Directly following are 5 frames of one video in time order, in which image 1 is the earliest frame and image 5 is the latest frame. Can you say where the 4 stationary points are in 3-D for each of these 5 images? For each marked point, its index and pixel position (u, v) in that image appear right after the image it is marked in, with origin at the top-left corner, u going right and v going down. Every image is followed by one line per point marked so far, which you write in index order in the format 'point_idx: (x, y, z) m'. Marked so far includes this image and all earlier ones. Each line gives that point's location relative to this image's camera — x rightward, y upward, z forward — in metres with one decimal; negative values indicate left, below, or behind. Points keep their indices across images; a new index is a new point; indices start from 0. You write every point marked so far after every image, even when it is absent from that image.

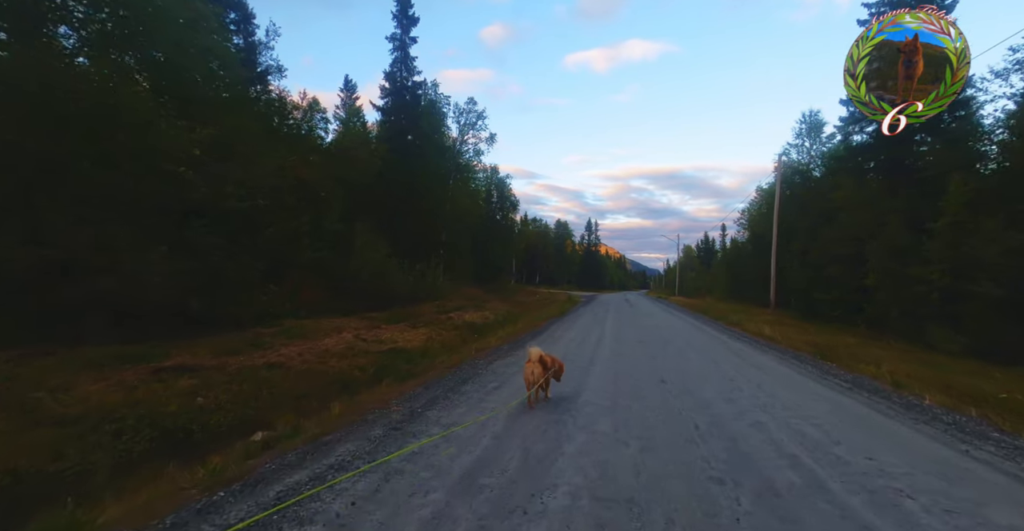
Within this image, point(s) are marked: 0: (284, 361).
0: (-6.0, -2.5, +11.7) m
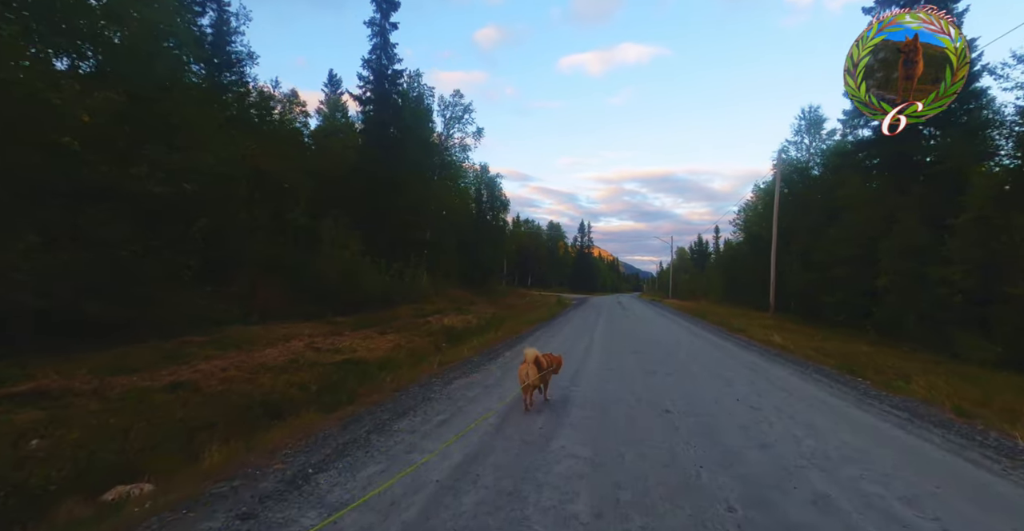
0: (-6.7, -2.4, +9.5) m
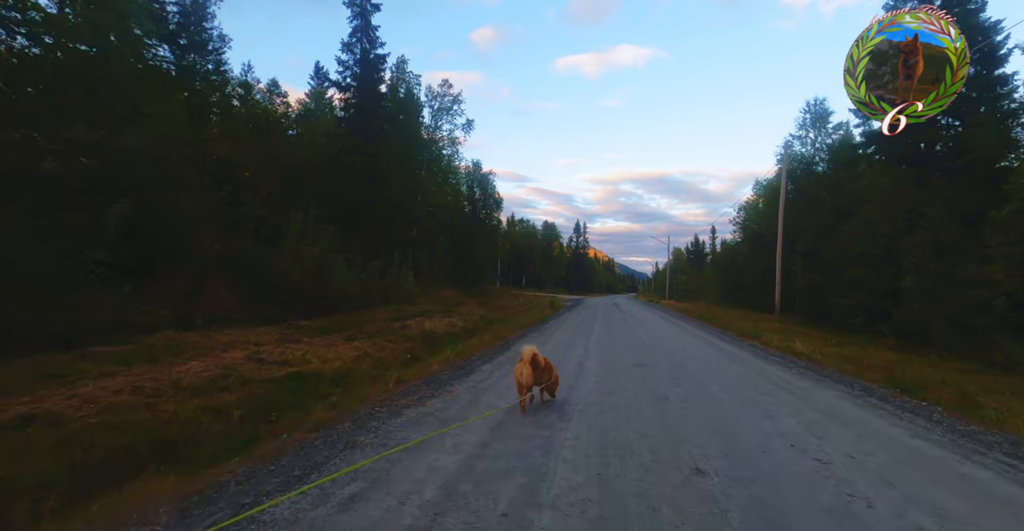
0: (-7.2, -2.3, +7.2) m
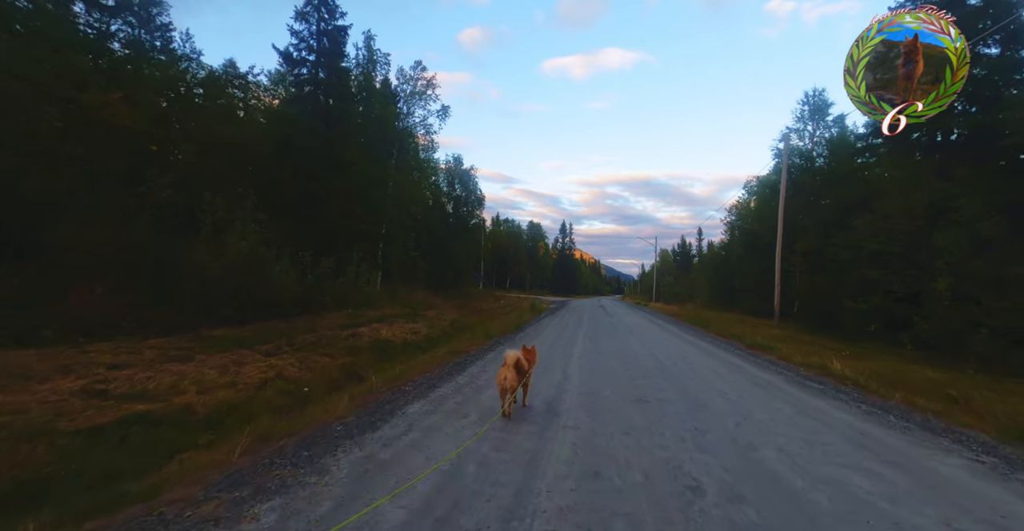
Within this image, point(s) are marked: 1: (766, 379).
0: (-8.0, -2.1, +3.6) m
1: (+5.9, -2.6, +10.2) m
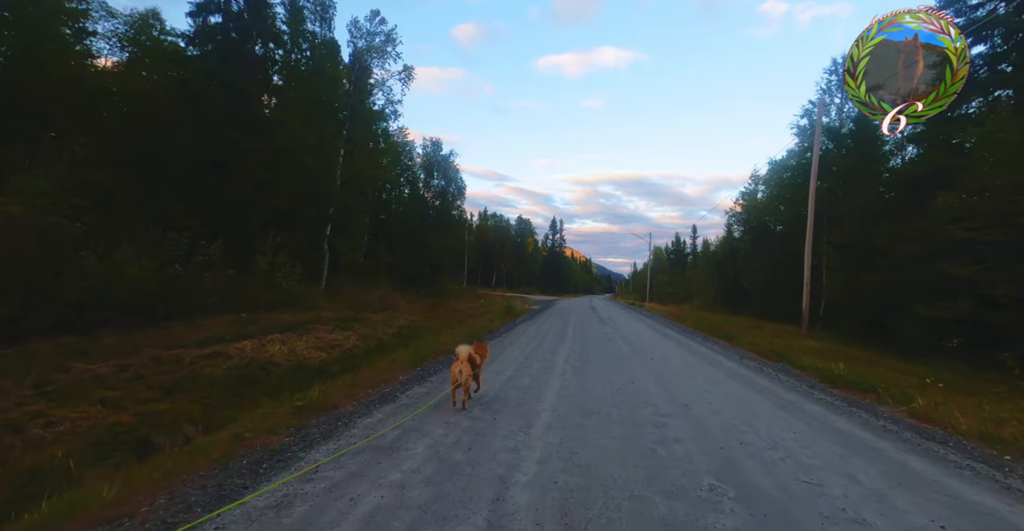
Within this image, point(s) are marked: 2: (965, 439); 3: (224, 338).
0: (-9.2, -1.7, -2.8) m
1: (+4.6, -2.3, +4.0) m
2: (+6.5, -2.6, +6.3) m
3: (-9.0, -2.2, +13.9) m
